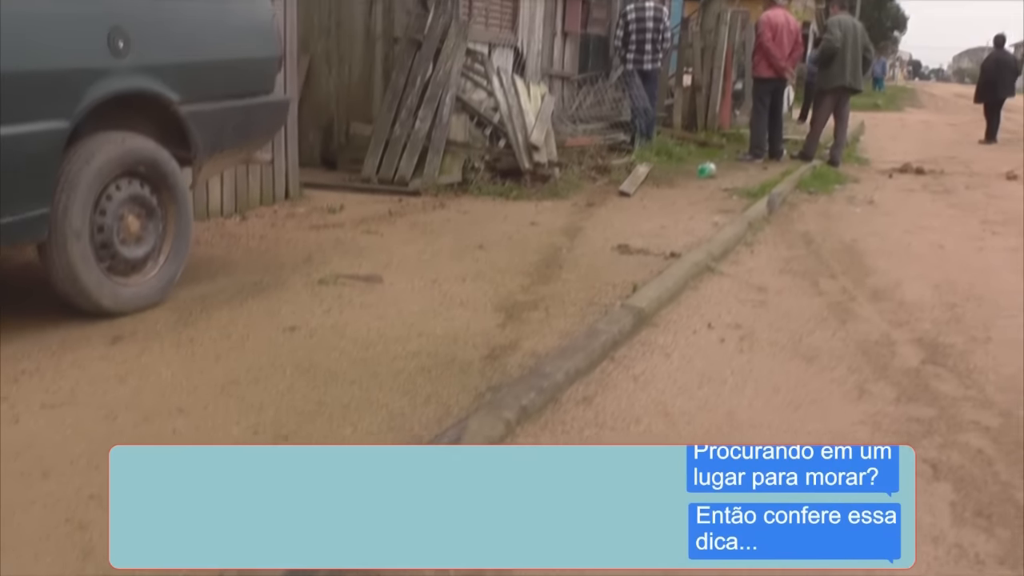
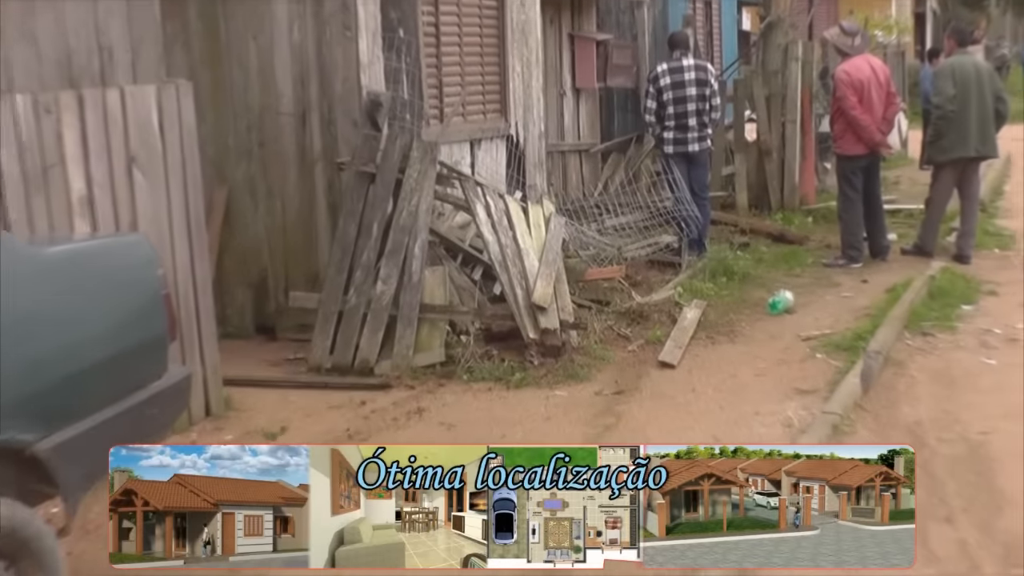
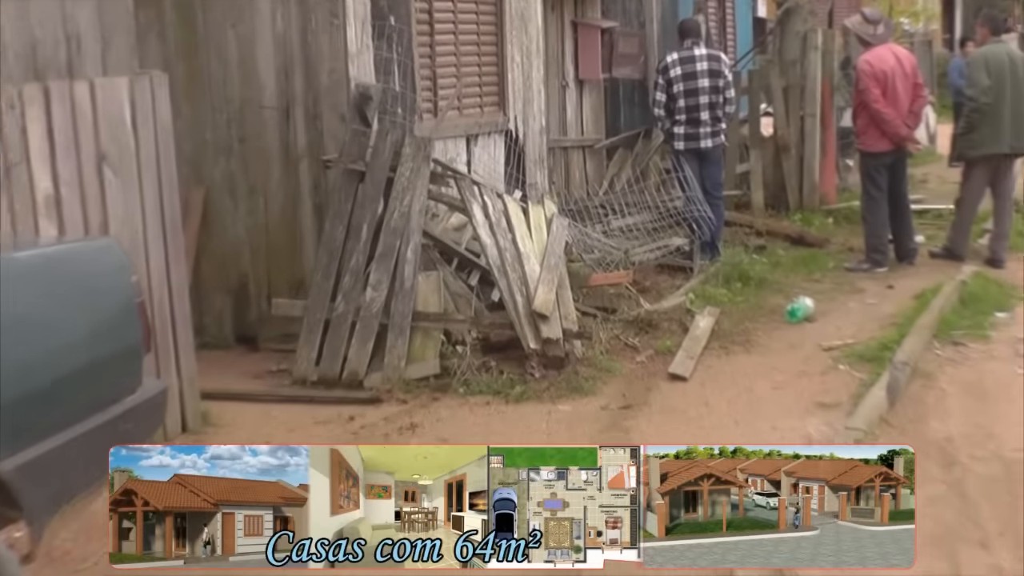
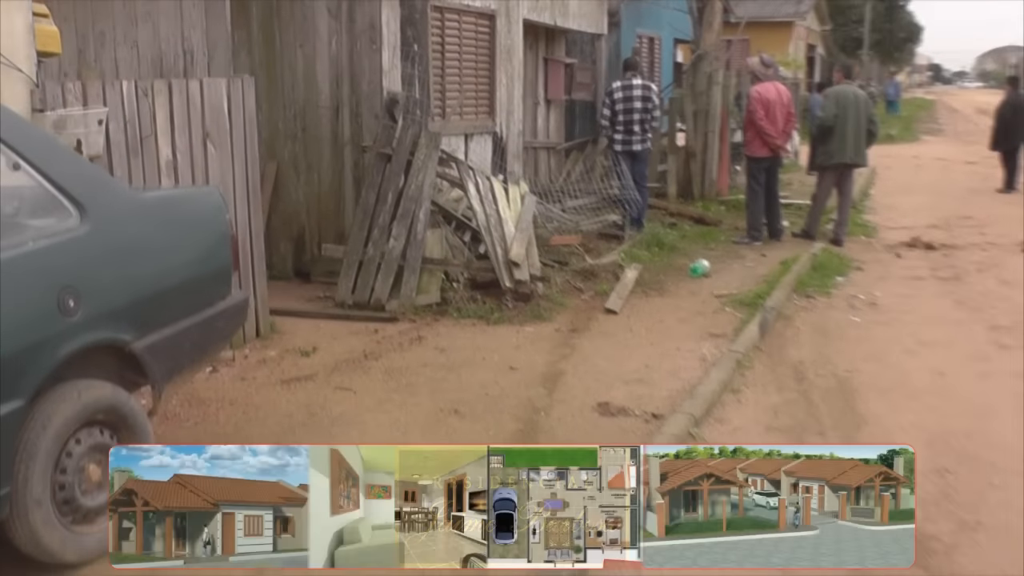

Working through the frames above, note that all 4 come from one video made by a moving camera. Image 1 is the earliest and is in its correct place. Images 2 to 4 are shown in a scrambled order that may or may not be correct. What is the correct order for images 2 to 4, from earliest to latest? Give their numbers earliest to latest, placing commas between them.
4, 2, 3
